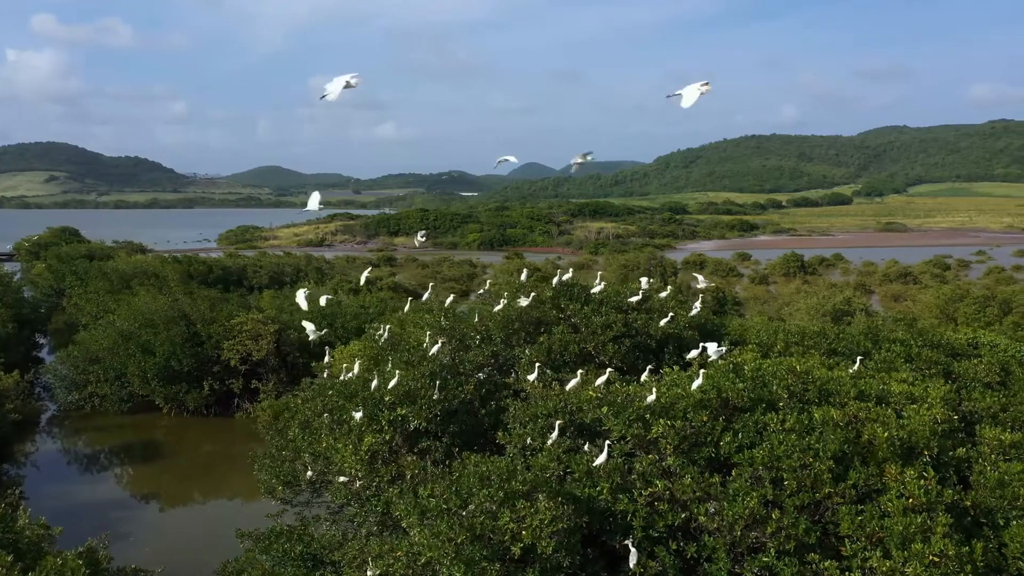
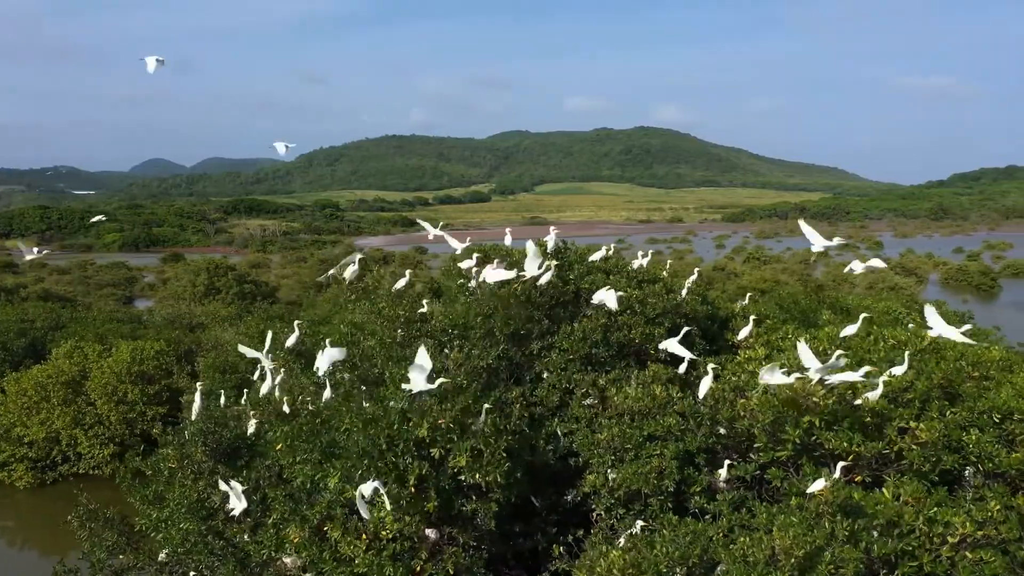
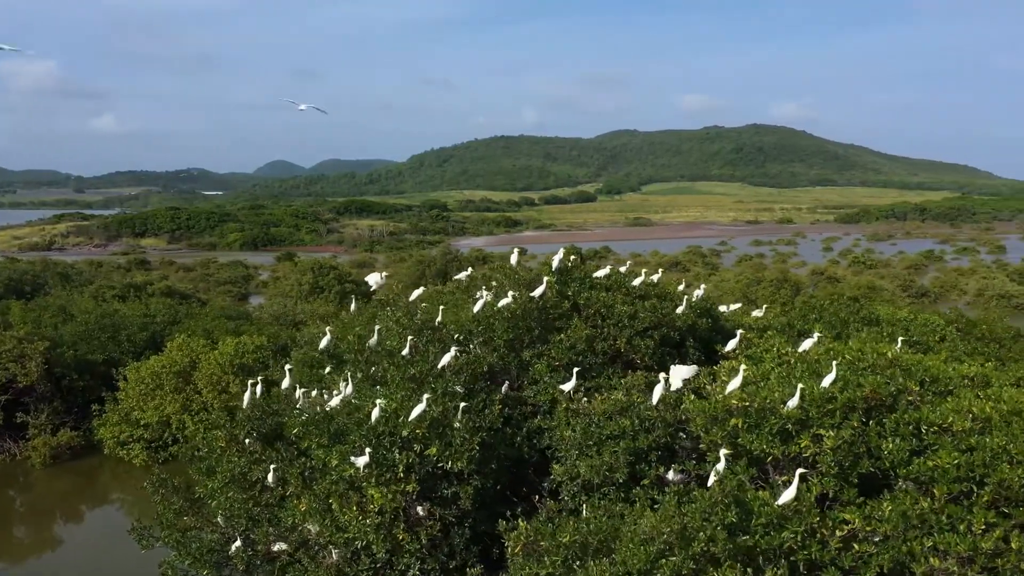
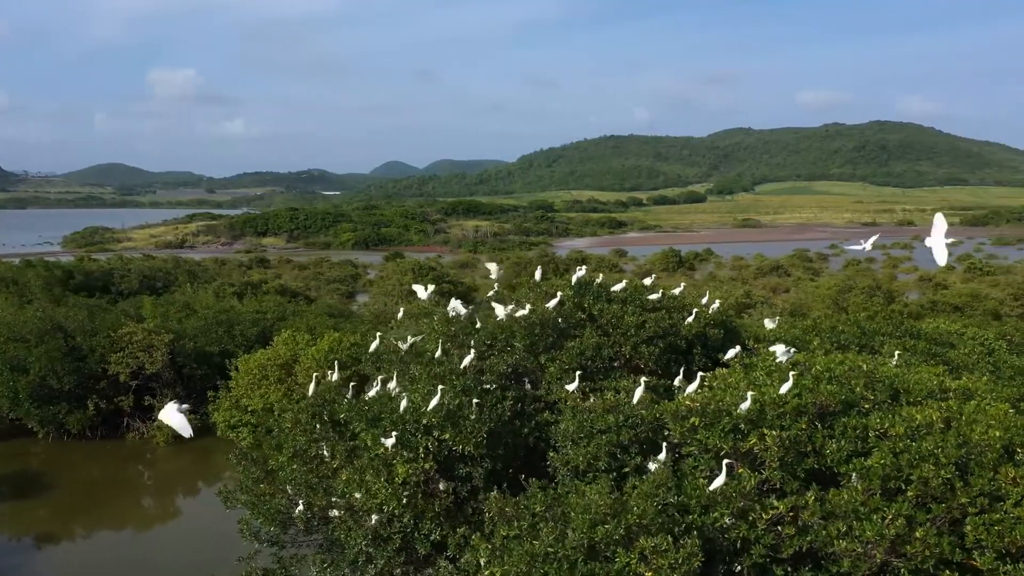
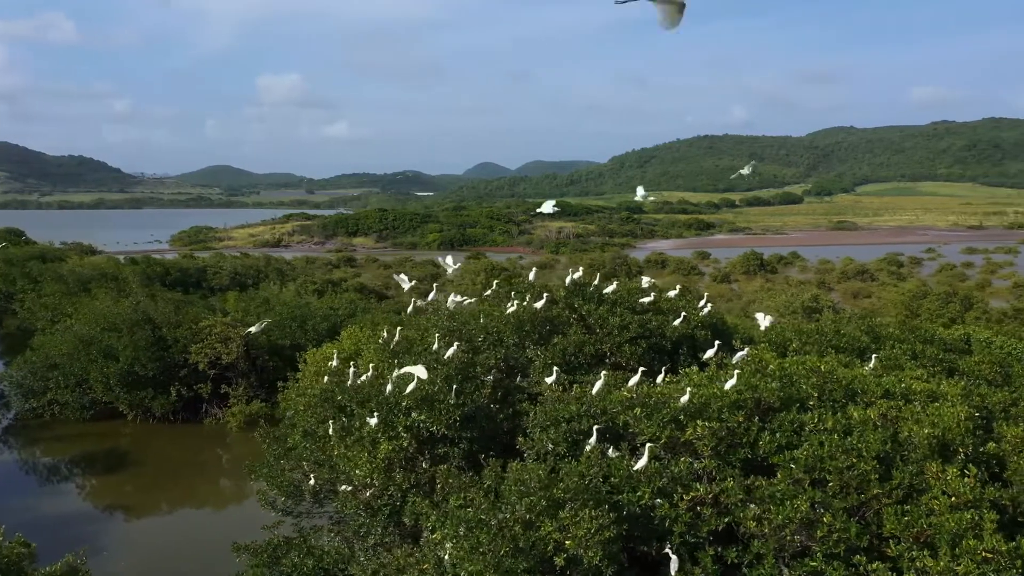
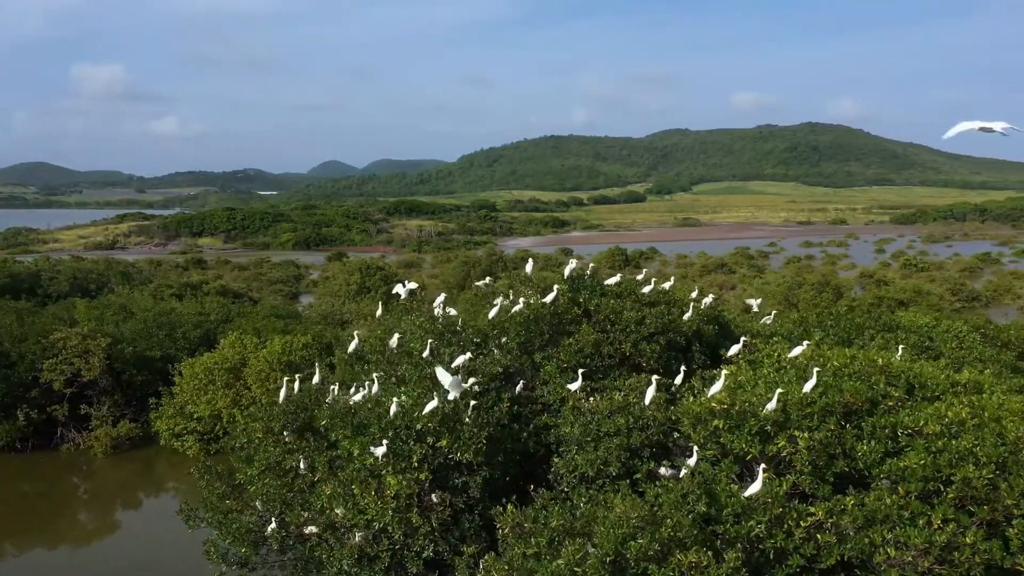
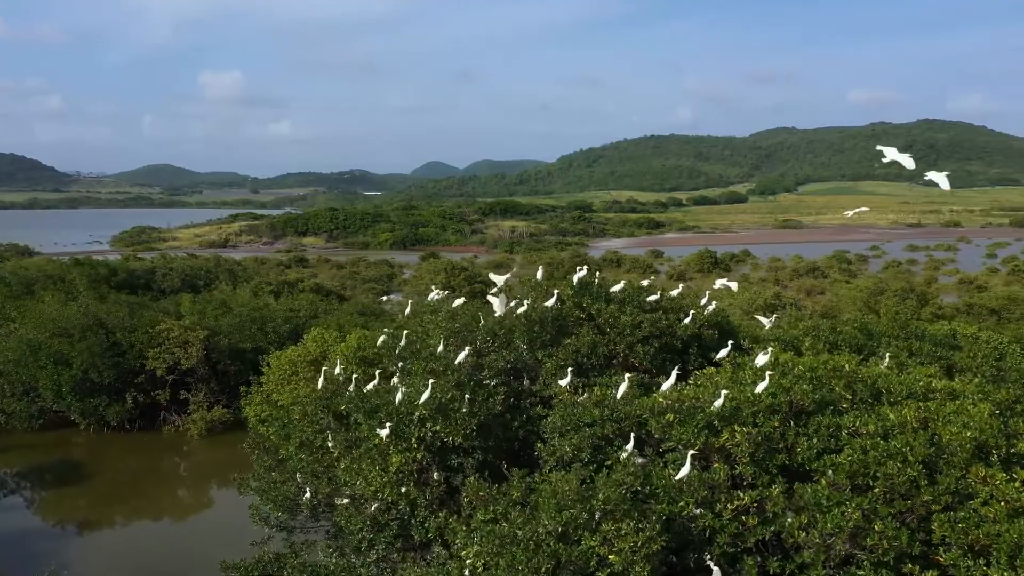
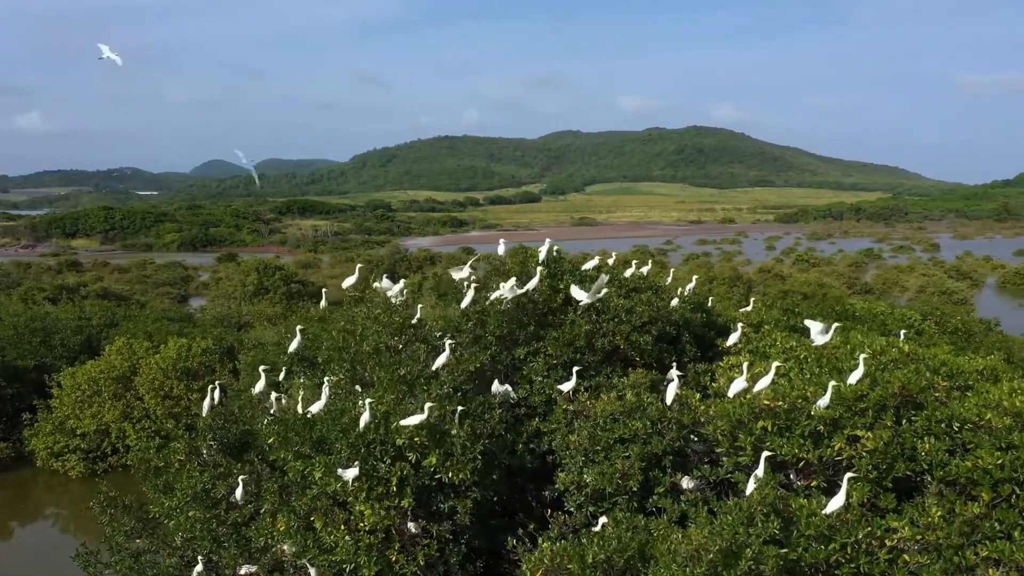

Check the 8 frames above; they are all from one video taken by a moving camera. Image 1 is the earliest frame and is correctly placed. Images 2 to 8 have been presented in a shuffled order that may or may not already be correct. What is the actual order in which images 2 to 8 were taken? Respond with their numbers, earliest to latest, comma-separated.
5, 7, 4, 6, 3, 8, 2
